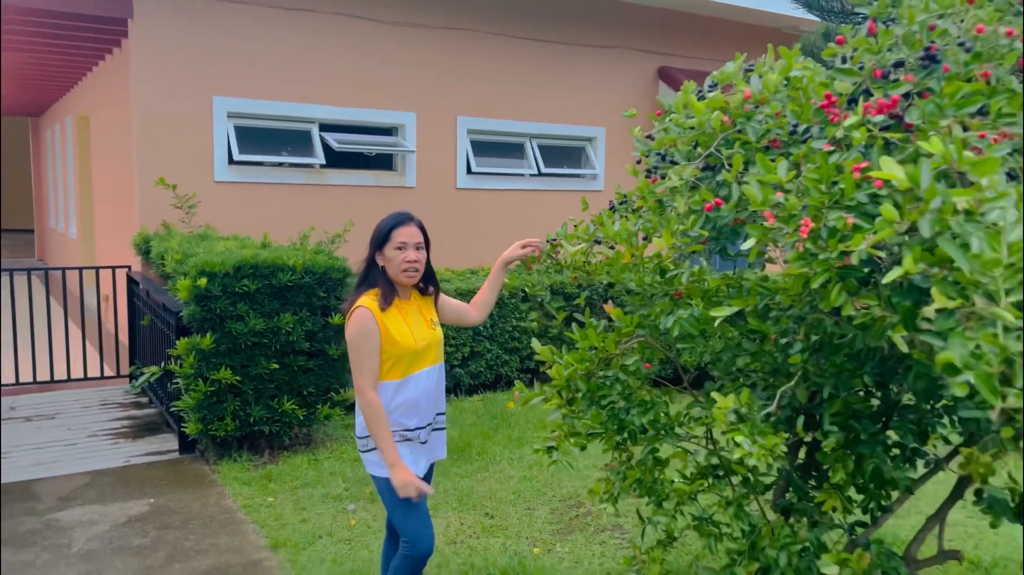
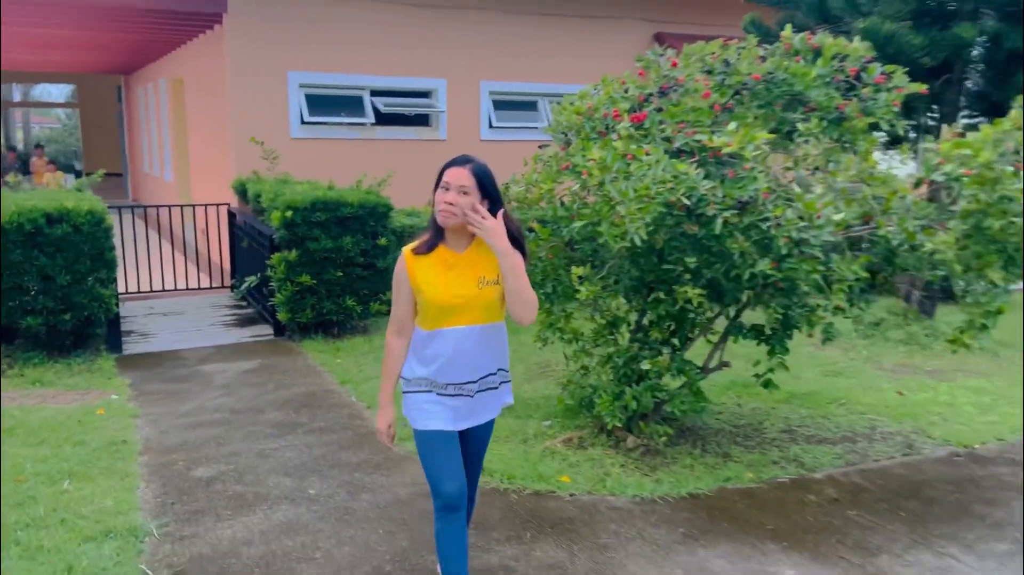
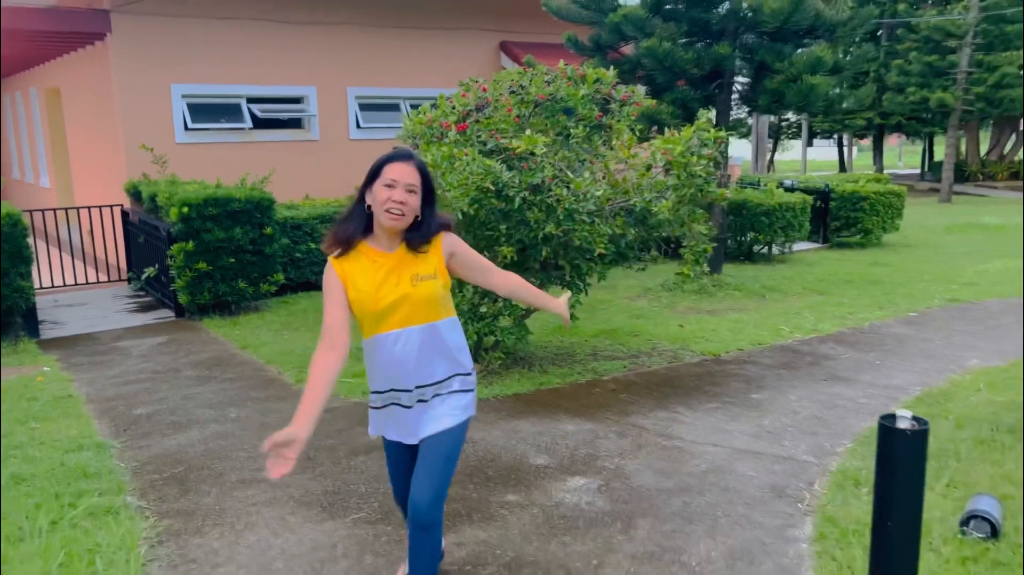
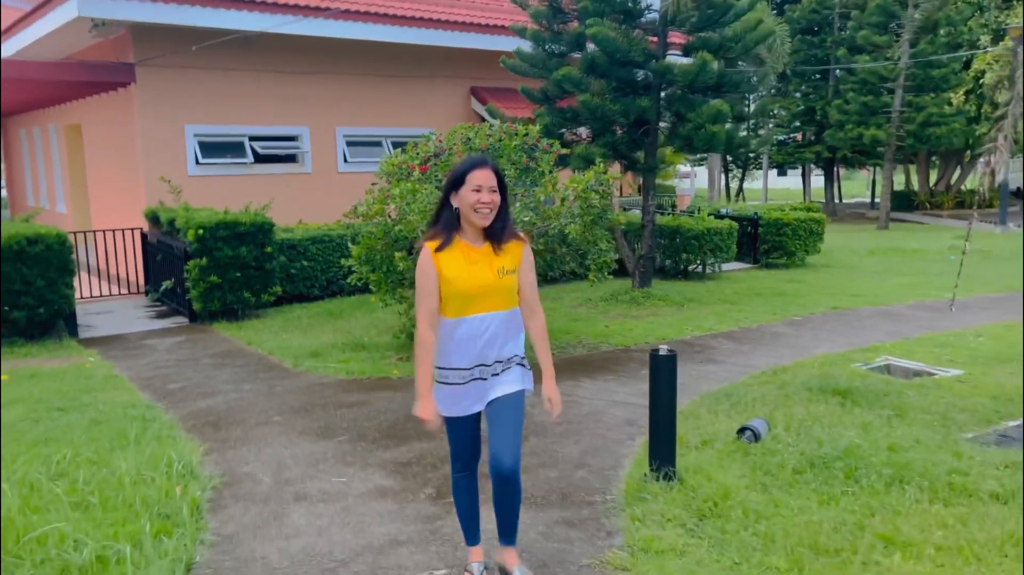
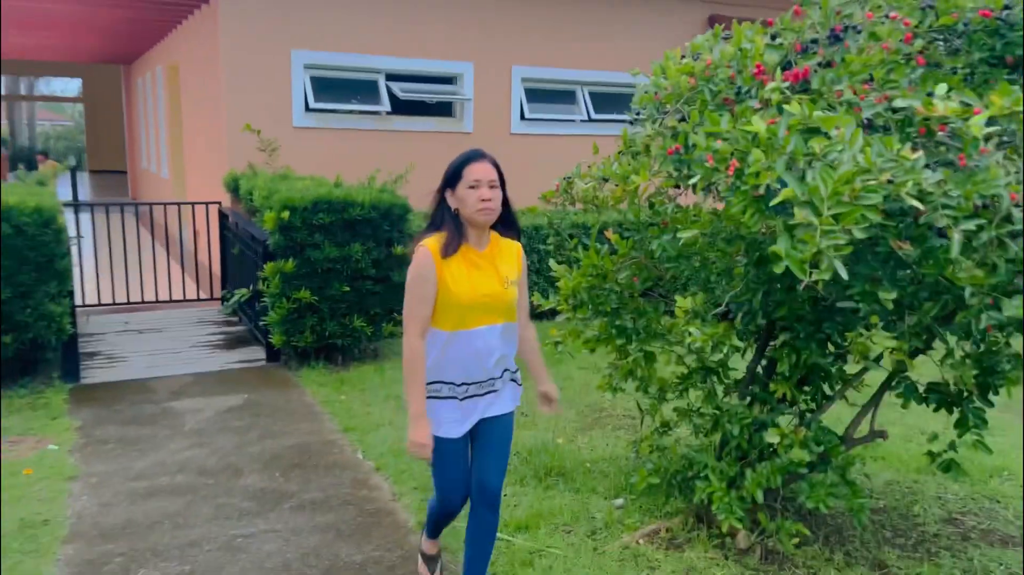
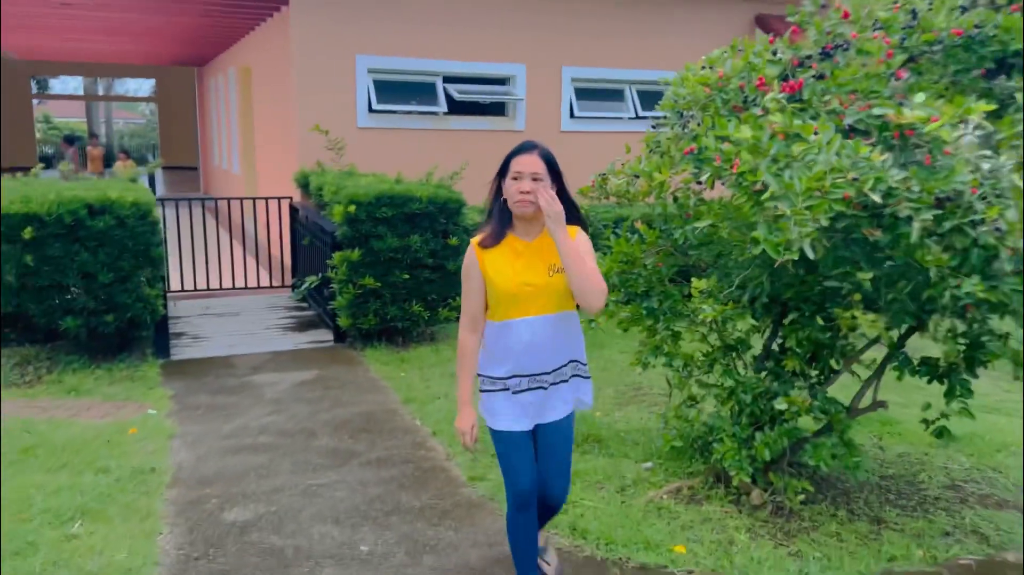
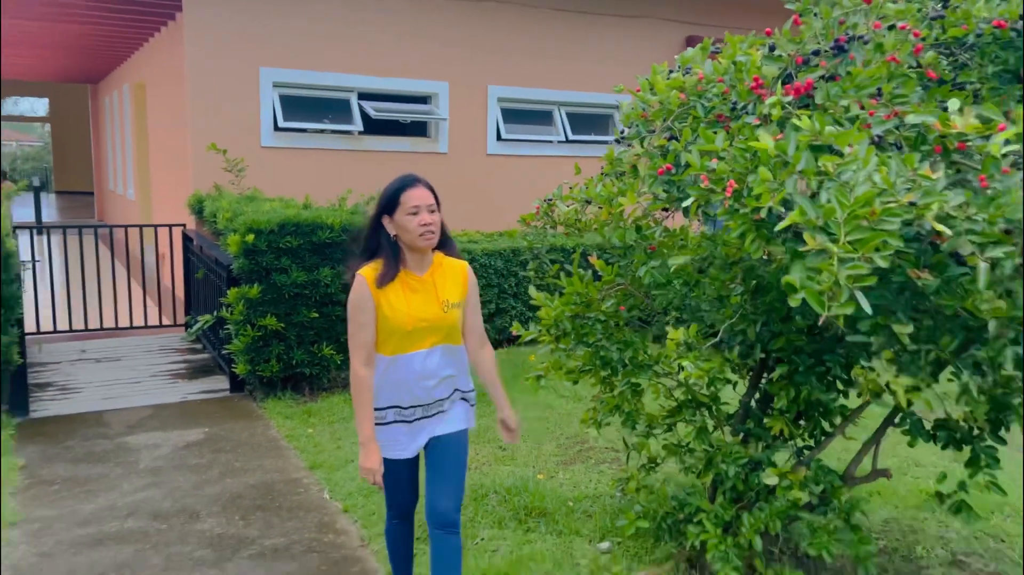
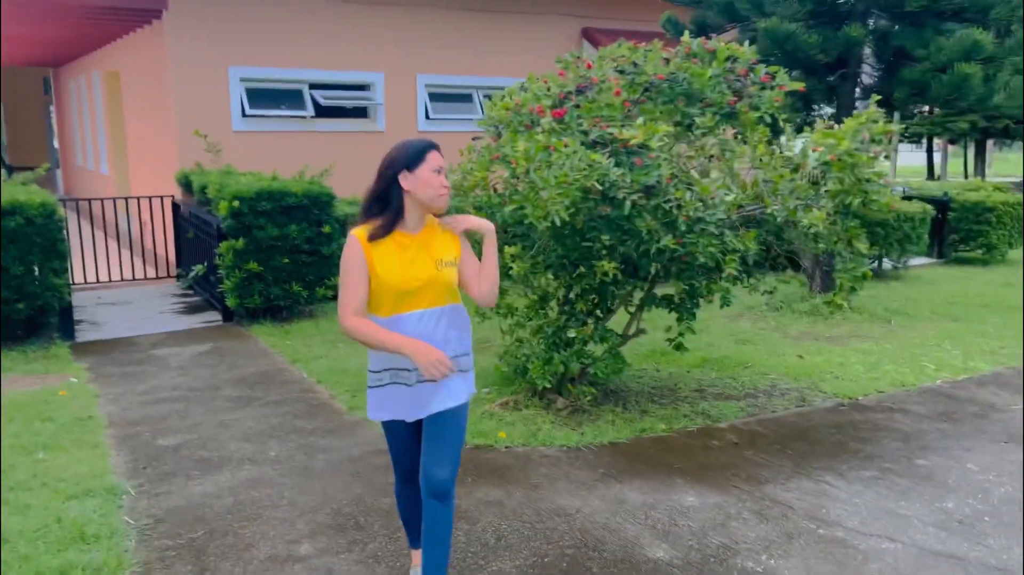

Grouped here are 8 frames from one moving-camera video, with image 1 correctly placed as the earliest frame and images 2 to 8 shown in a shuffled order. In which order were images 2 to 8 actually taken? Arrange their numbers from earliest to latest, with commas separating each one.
7, 5, 6, 2, 8, 3, 4
